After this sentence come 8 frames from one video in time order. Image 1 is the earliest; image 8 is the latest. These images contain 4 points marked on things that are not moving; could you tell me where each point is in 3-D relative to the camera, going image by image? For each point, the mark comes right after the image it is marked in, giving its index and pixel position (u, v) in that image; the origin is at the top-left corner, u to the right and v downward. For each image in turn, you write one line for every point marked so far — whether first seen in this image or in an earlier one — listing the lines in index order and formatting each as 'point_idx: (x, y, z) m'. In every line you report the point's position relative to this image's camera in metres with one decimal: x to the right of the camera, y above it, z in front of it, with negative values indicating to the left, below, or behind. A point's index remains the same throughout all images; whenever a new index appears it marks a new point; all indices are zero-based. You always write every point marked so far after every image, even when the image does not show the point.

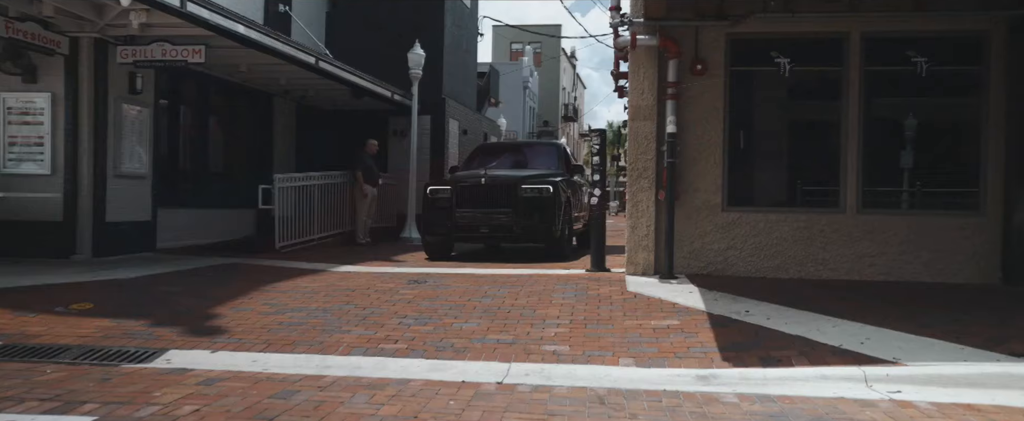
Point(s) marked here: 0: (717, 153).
0: (+2.4, +0.7, +9.4) m
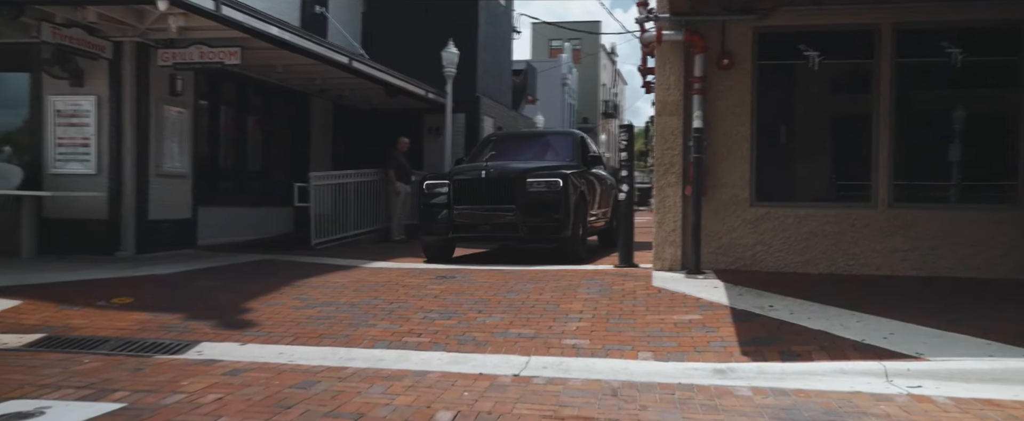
0: (+2.7, +0.7, +9.3) m
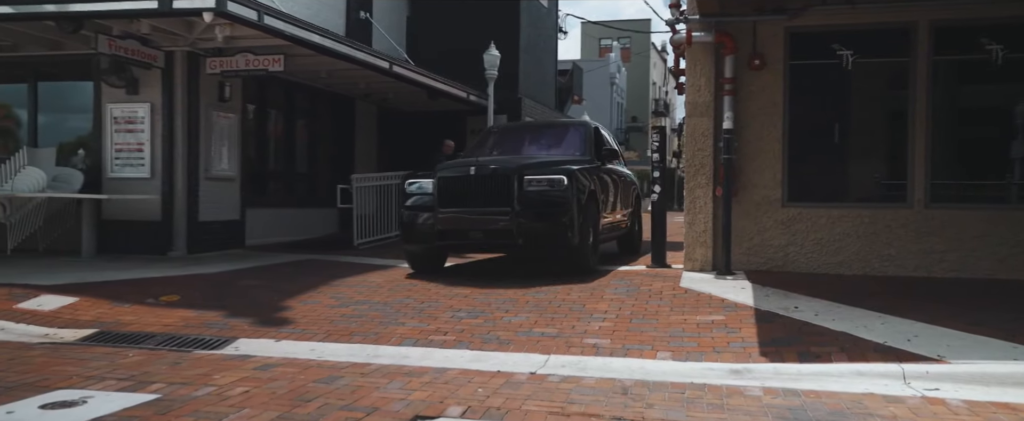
0: (+3.0, +0.7, +9.3) m
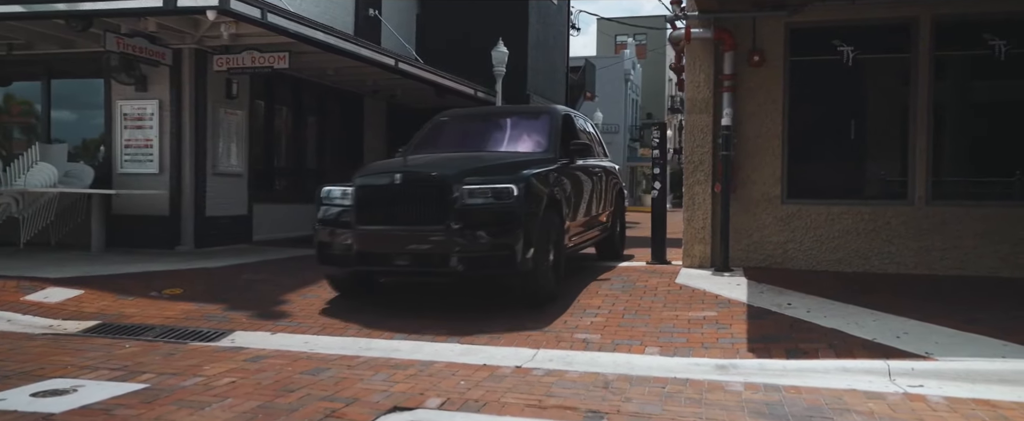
0: (+3.0, +0.7, +9.3) m
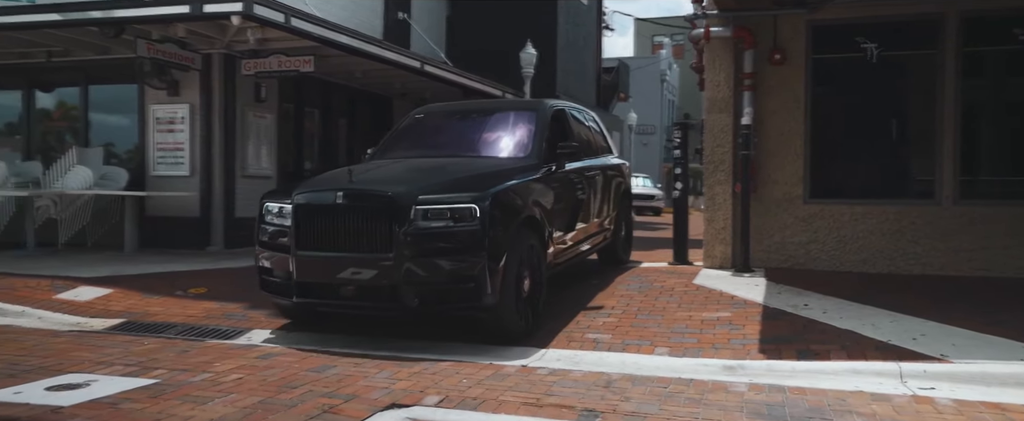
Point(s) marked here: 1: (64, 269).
0: (+3.2, +0.7, +9.2) m
1: (-5.5, -0.7, +10.0) m
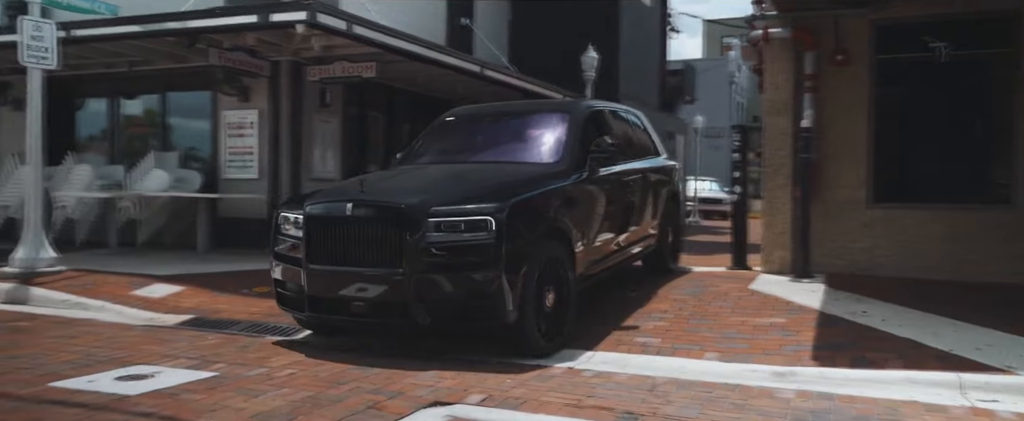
0: (+3.8, +0.7, +8.9) m
1: (-4.8, -0.7, +10.5) m
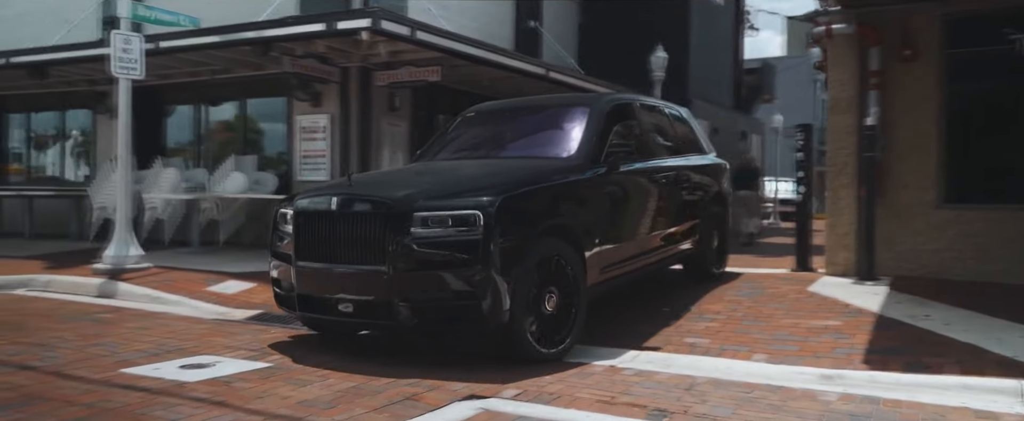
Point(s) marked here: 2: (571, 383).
0: (+4.4, +0.7, +8.6) m
1: (-4.0, -0.7, +11.0) m
2: (+0.4, -1.2, +5.6) m
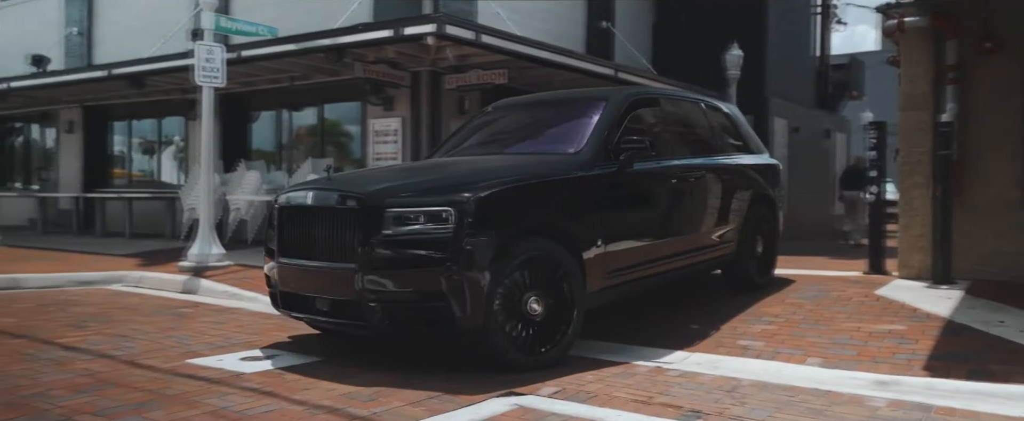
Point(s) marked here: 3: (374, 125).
0: (+5.0, +0.7, +8.2) m
1: (-3.1, -0.8, +11.5) m
2: (+0.7, -1.2, +5.6) m
3: (-2.2, +1.3, +12.8) m
